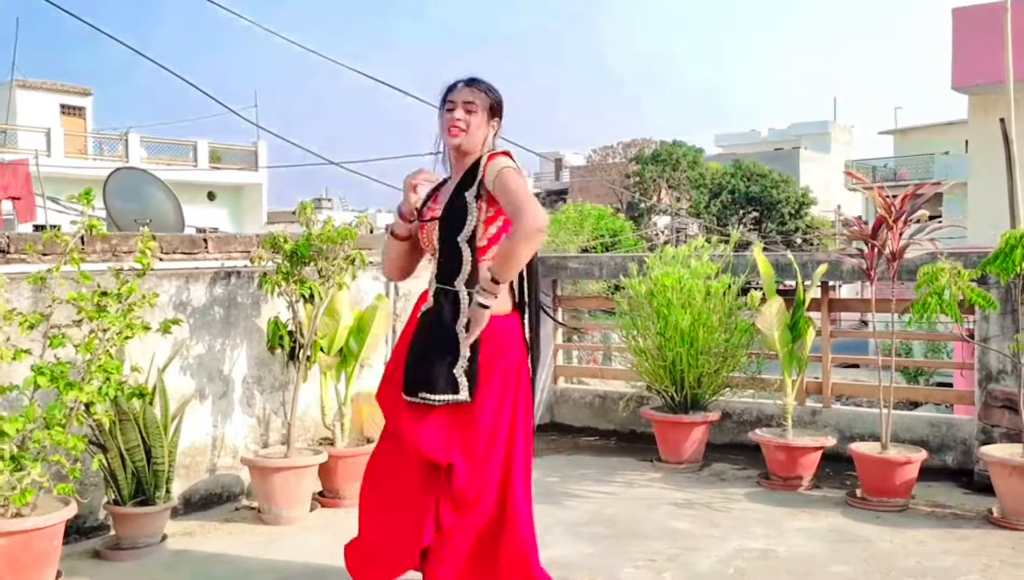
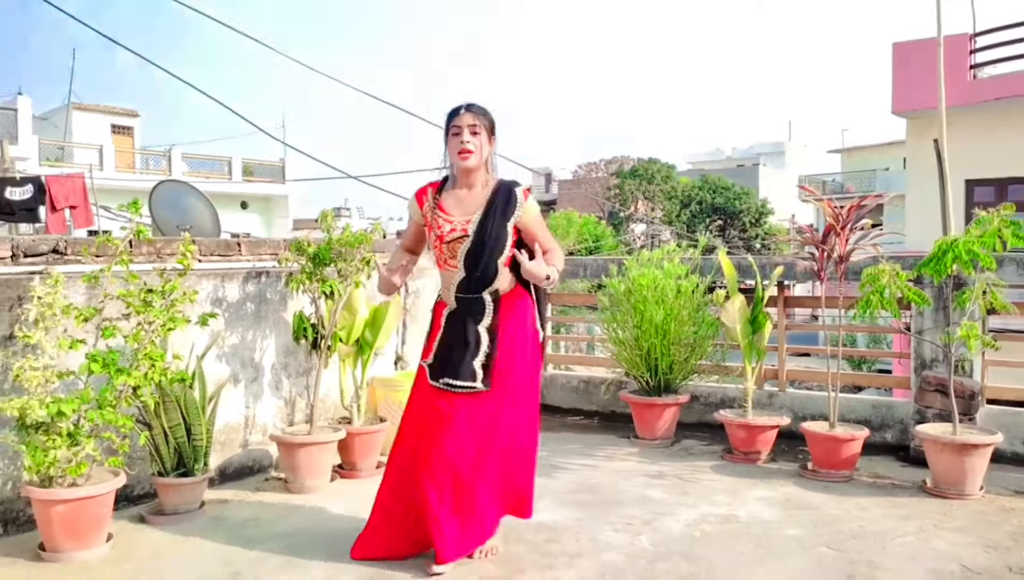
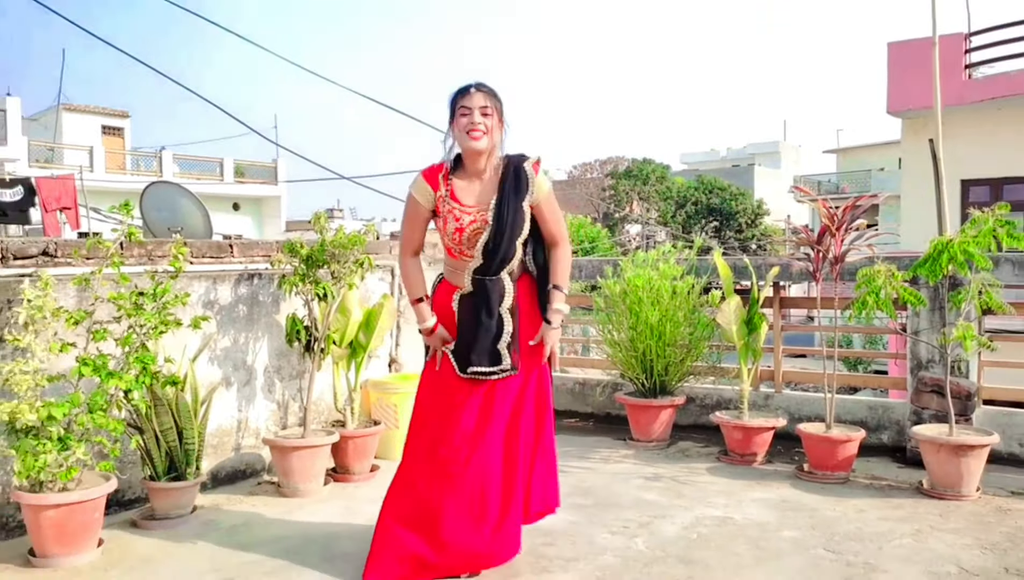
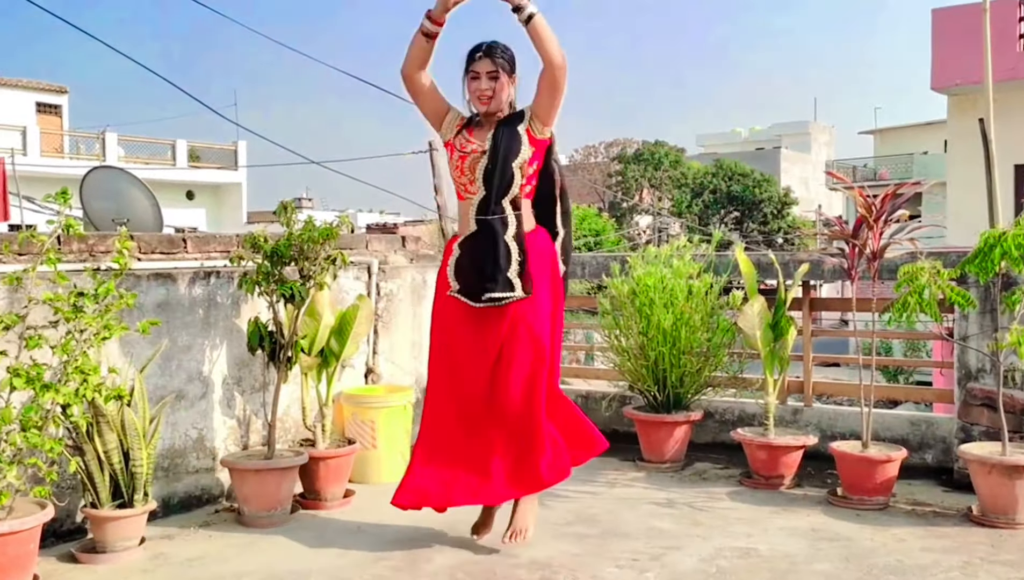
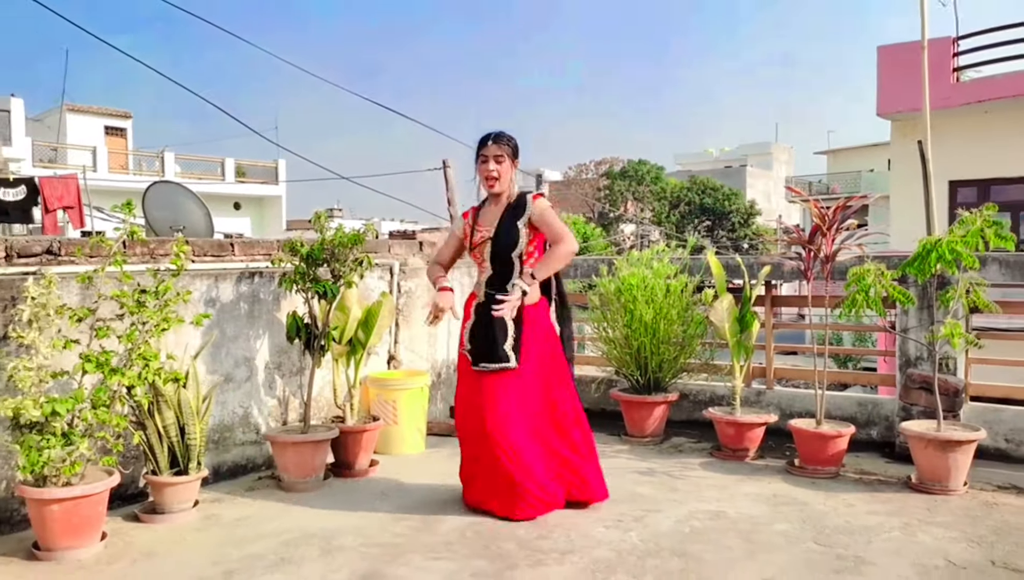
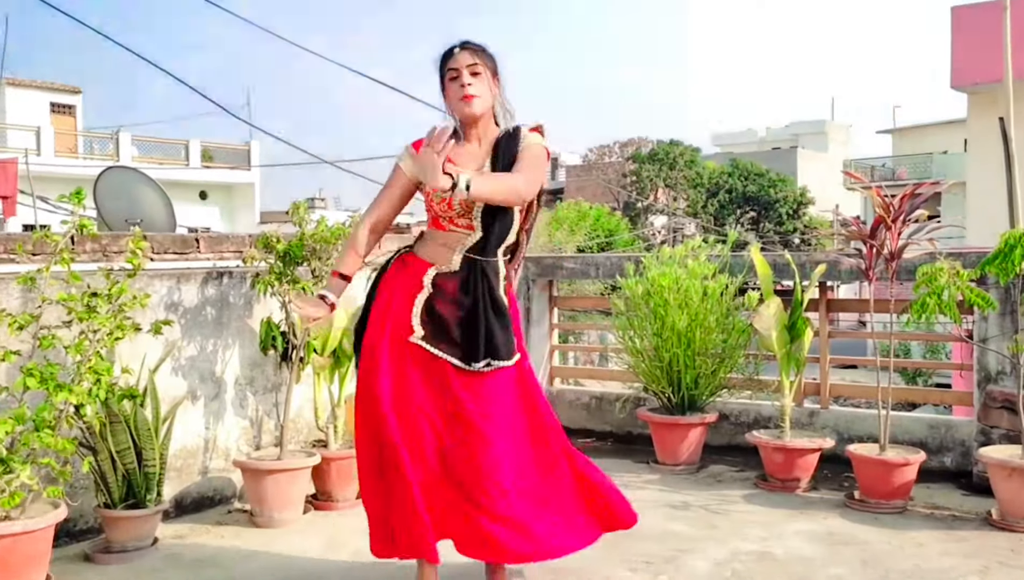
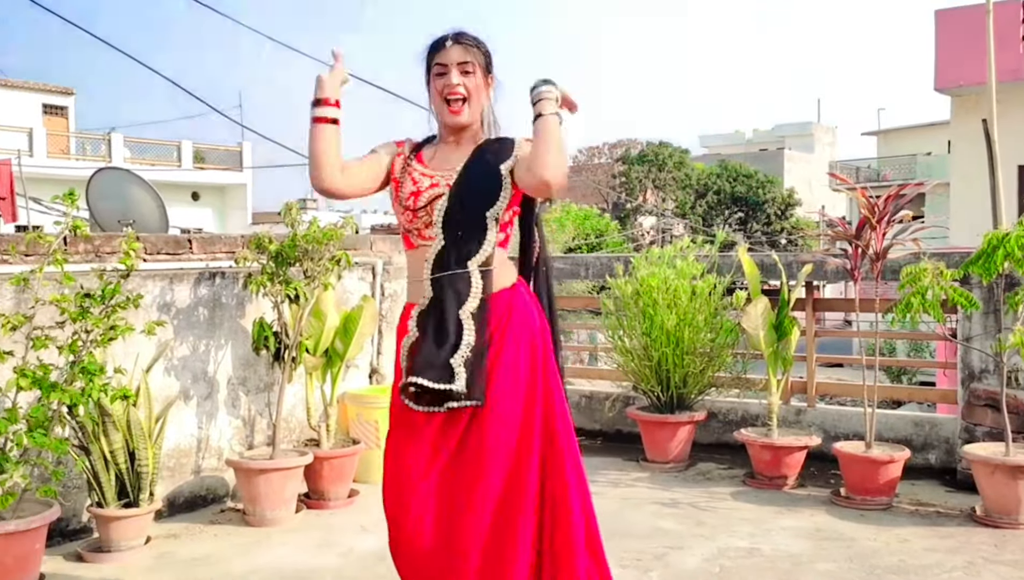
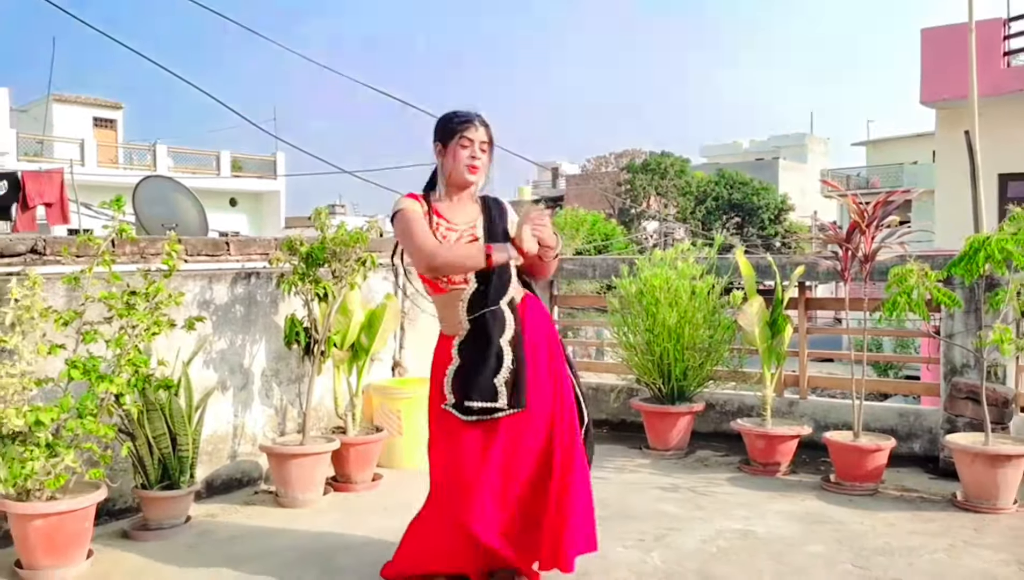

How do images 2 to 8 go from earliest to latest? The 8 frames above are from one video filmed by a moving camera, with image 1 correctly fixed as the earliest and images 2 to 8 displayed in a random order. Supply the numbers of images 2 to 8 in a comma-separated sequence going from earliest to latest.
8, 6, 2, 4, 5, 7, 3
